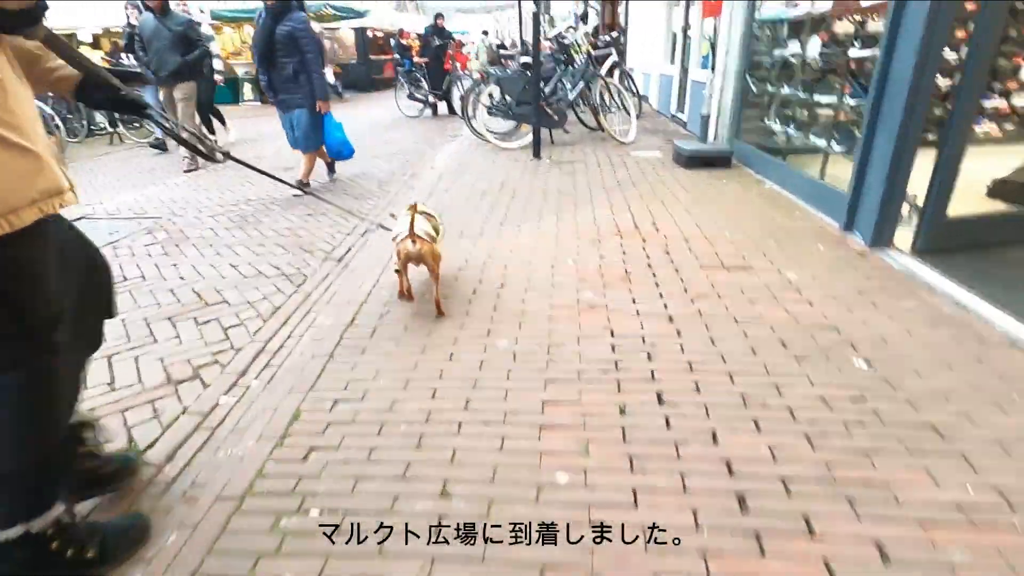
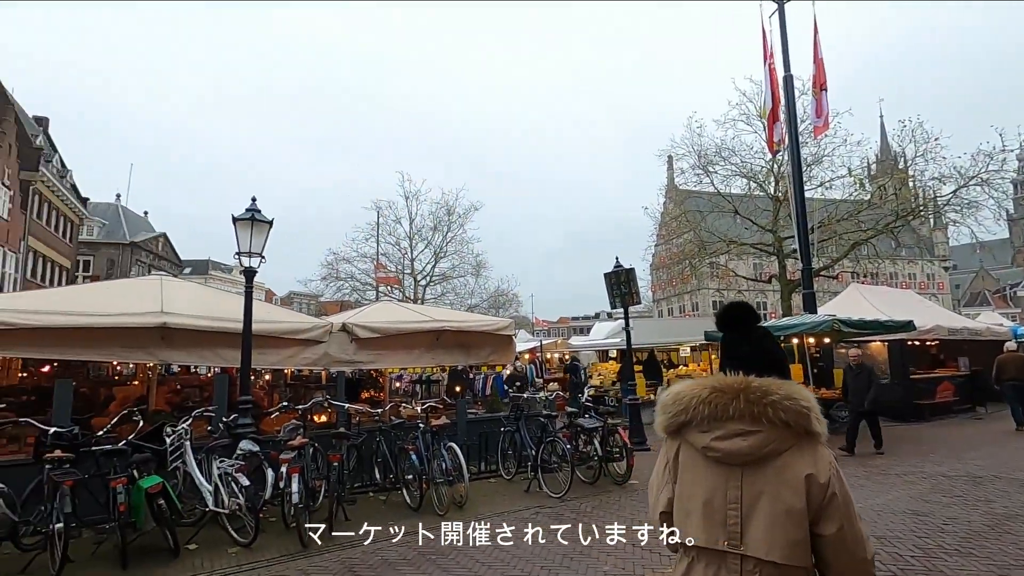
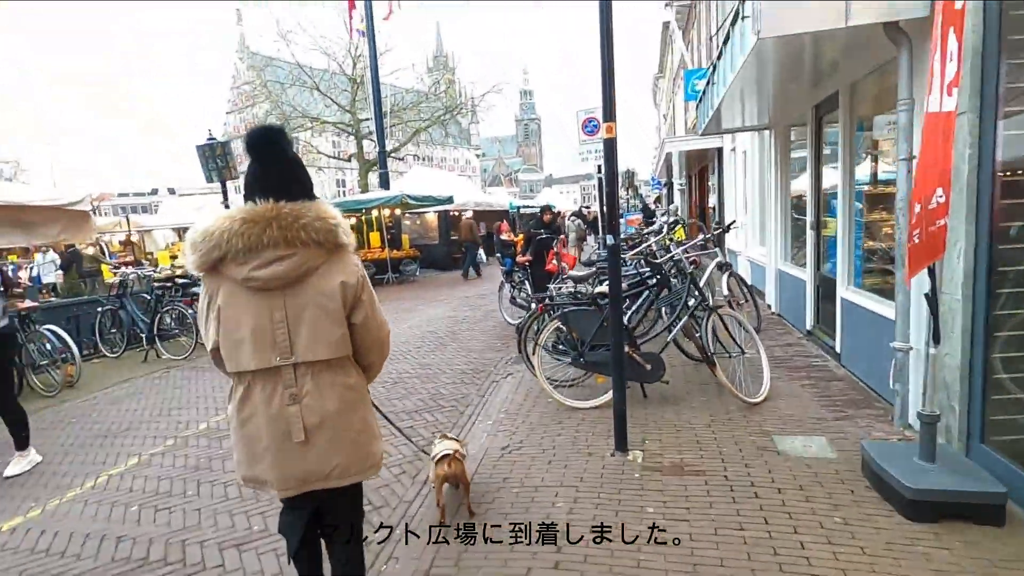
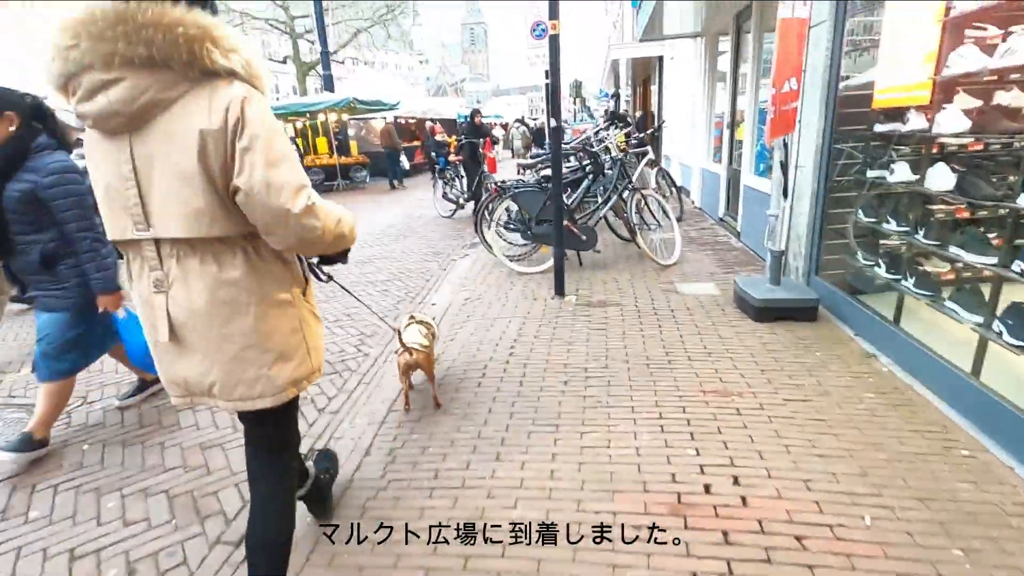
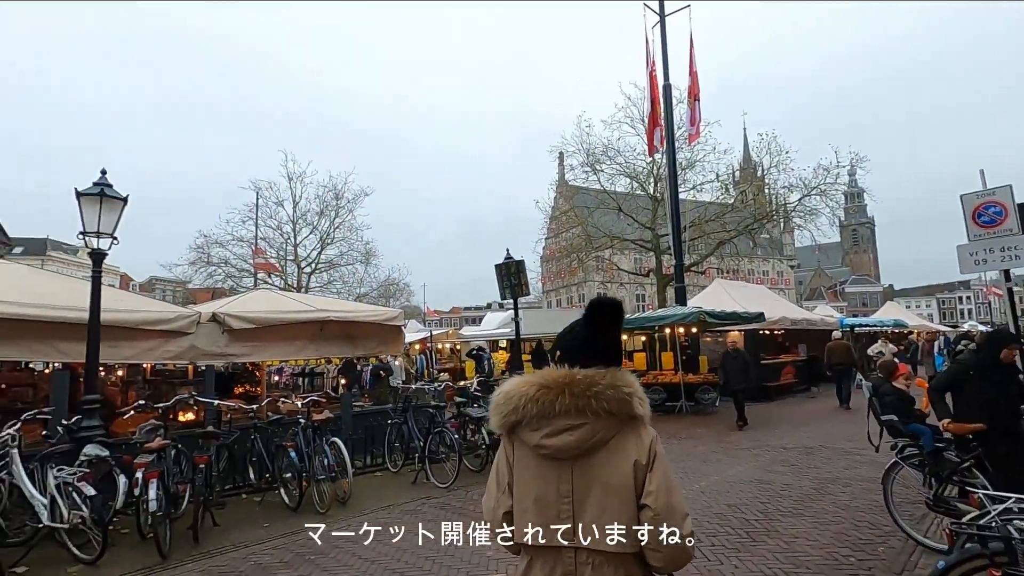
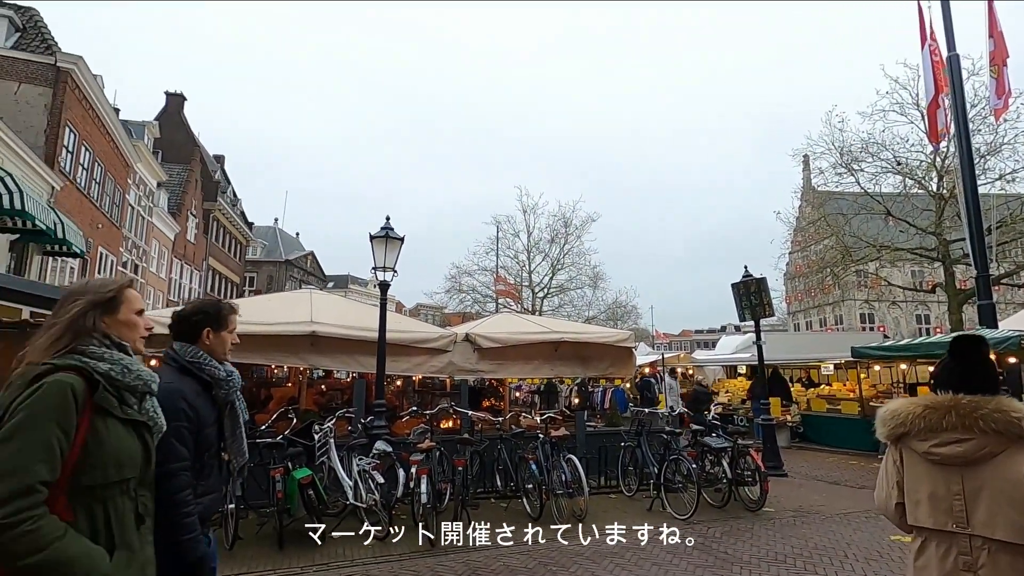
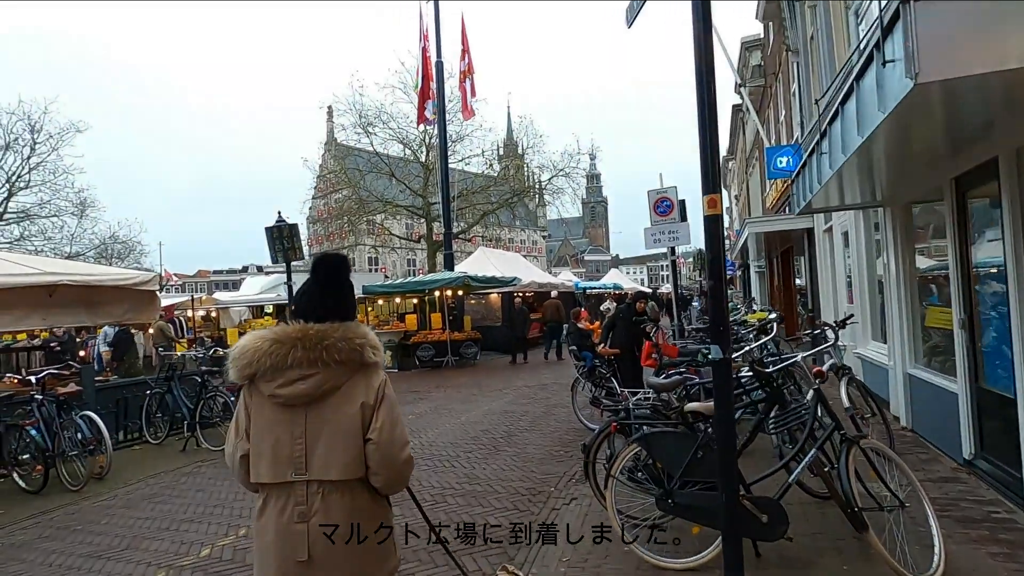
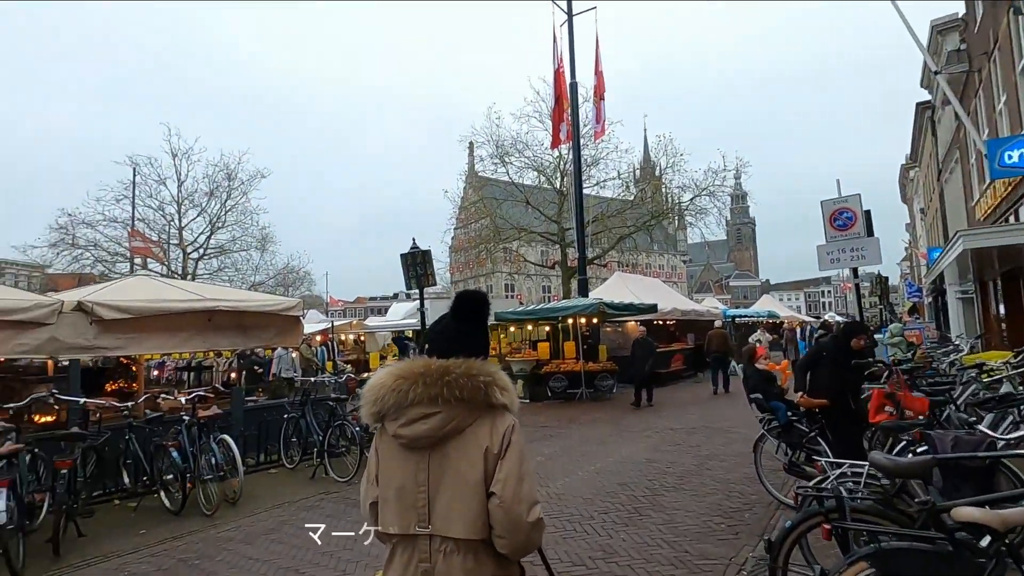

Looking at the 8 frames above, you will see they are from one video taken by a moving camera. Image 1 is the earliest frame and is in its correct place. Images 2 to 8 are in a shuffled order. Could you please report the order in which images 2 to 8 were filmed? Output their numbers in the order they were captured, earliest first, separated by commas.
4, 3, 7, 8, 5, 2, 6
